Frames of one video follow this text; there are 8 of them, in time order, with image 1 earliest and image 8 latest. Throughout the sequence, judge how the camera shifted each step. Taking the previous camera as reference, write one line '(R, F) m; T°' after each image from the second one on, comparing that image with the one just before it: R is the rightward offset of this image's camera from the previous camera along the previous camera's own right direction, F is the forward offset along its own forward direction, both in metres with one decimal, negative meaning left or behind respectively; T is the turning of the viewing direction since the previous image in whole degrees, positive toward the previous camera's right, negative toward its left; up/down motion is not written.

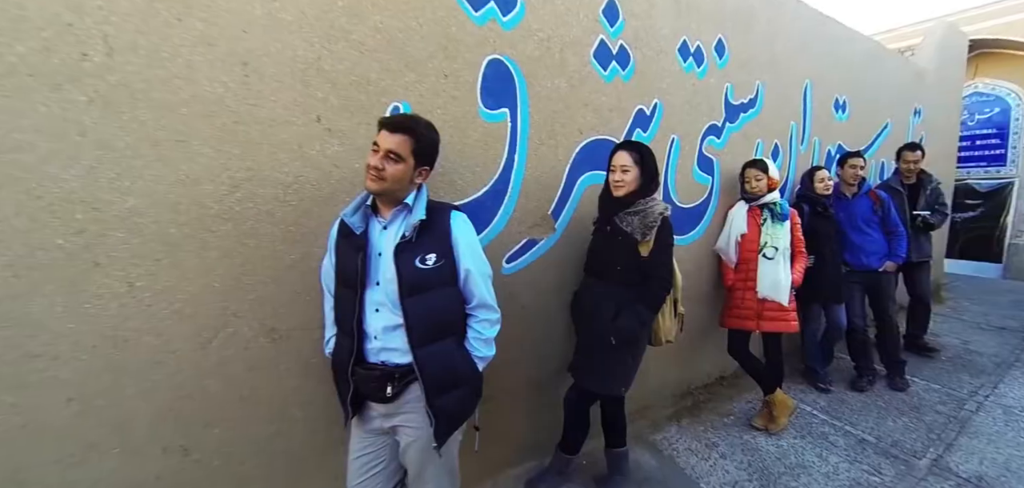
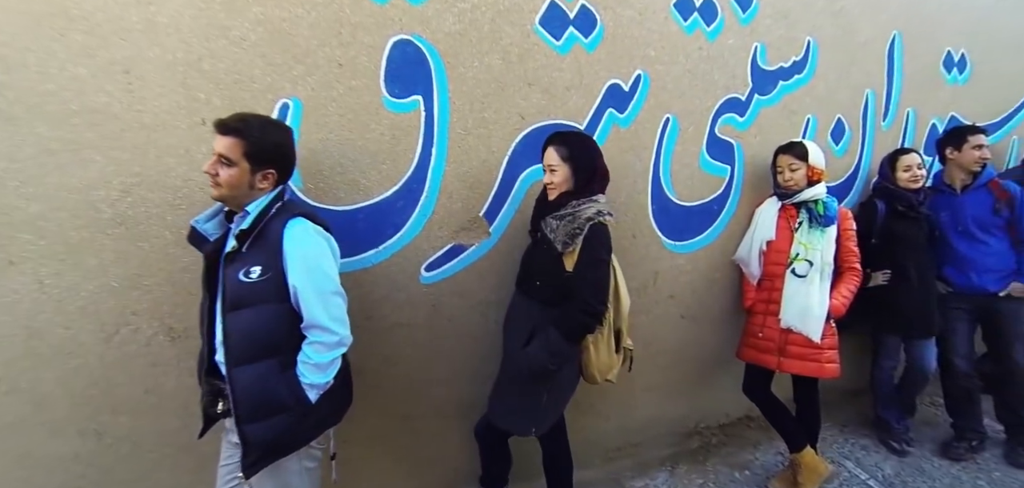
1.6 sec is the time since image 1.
(+0.8, +0.4) m; -14°
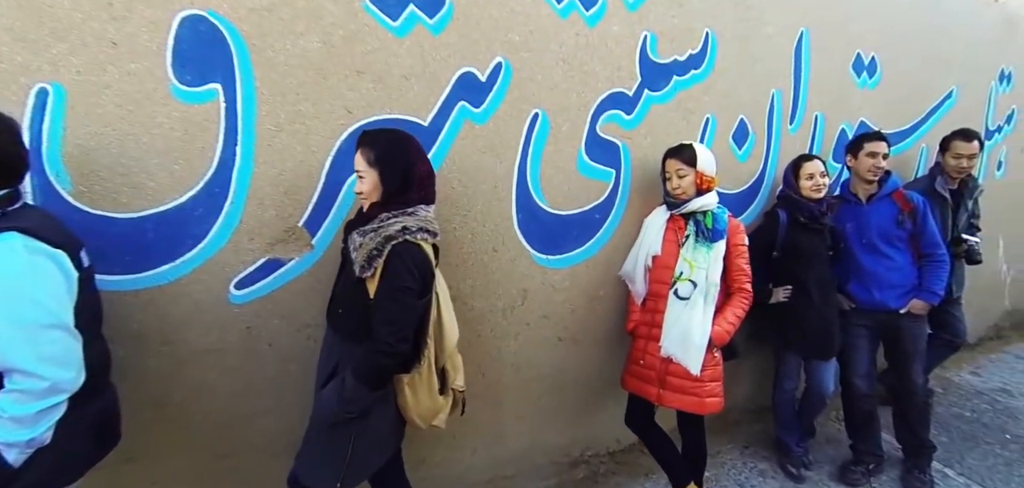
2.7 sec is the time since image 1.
(+0.6, +0.2) m; +2°
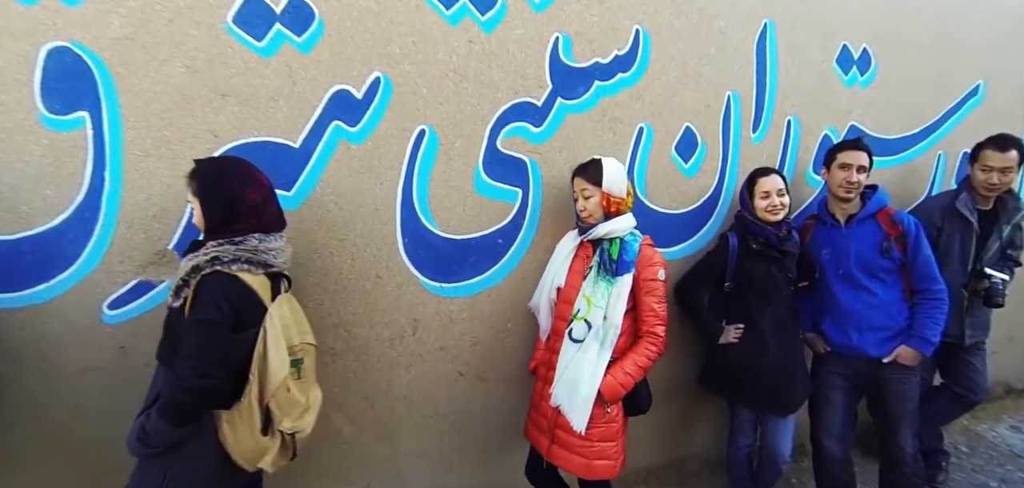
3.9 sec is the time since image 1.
(+0.7, +0.2) m; -8°
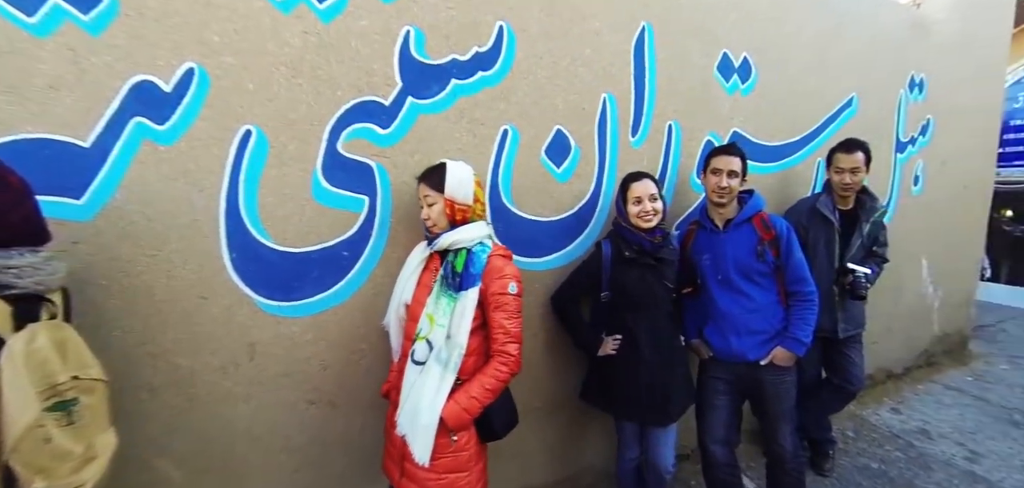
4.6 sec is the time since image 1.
(+0.4, +0.1) m; +6°
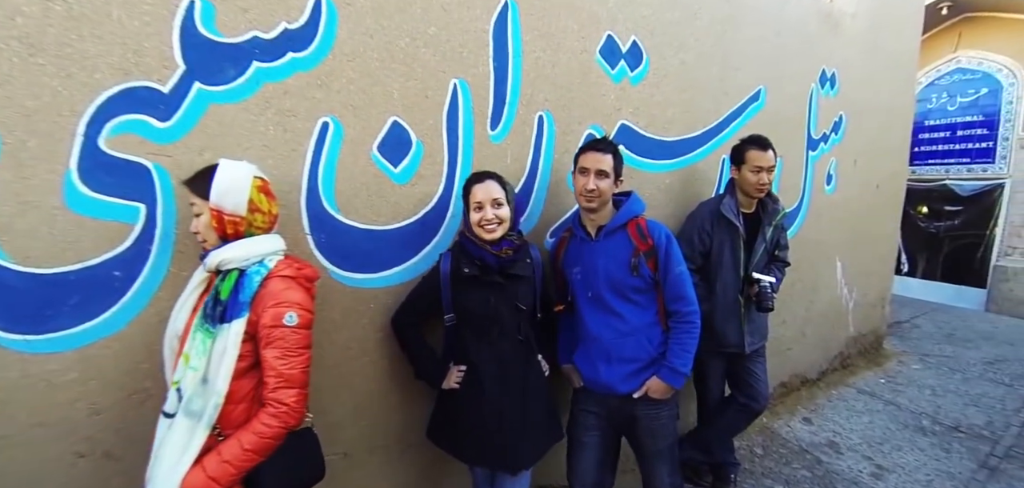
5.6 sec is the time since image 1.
(+0.5, +0.2) m; +4°
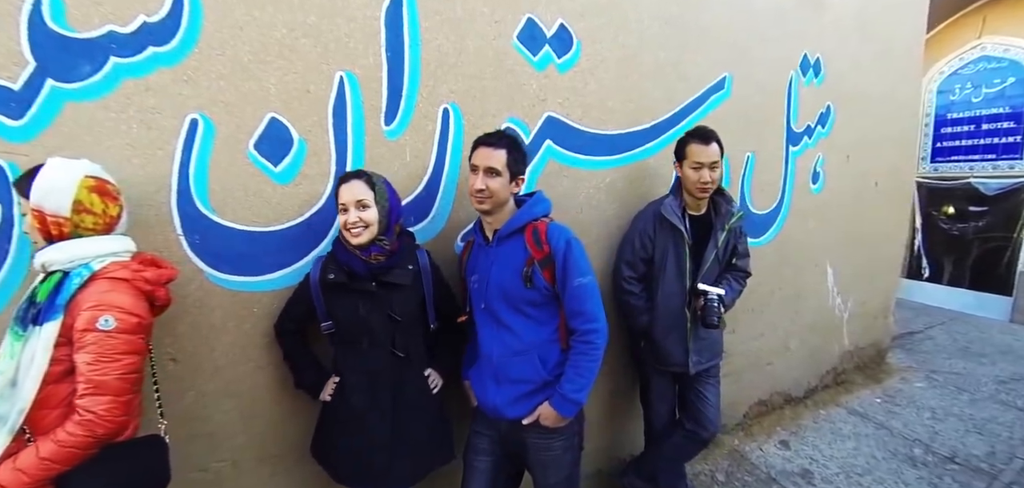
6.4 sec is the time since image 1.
(+0.4, +0.1) m; -4°
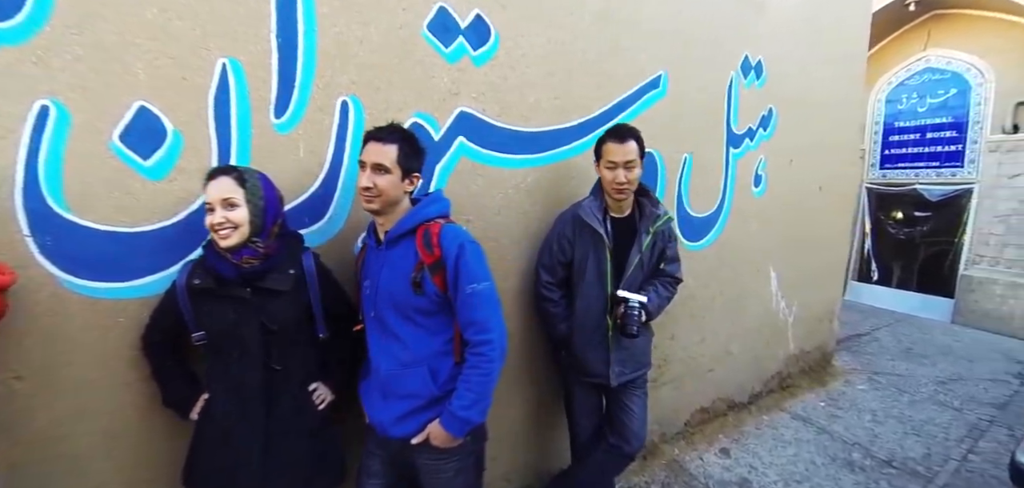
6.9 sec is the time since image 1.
(+0.3, +0.1) m; +2°
